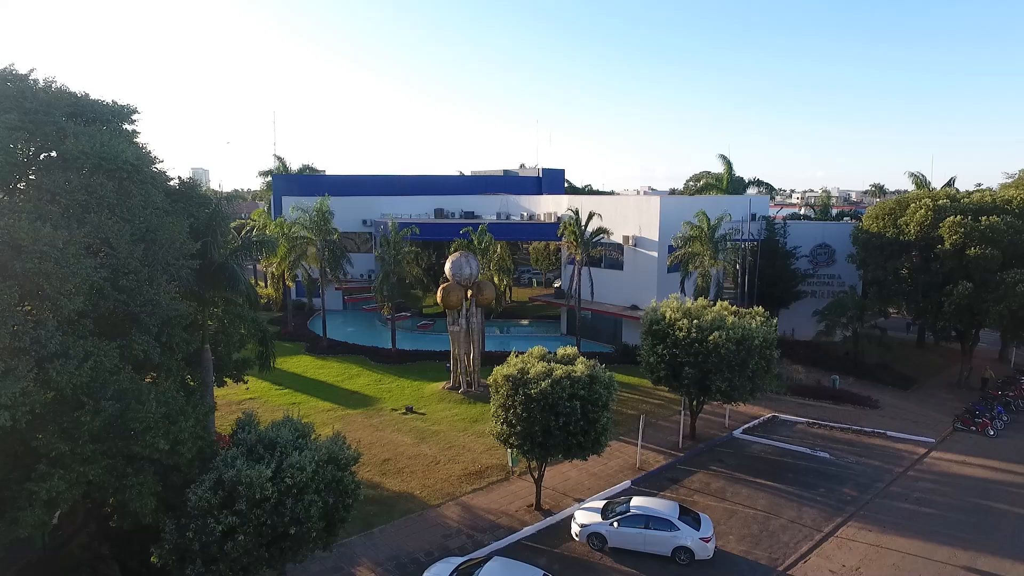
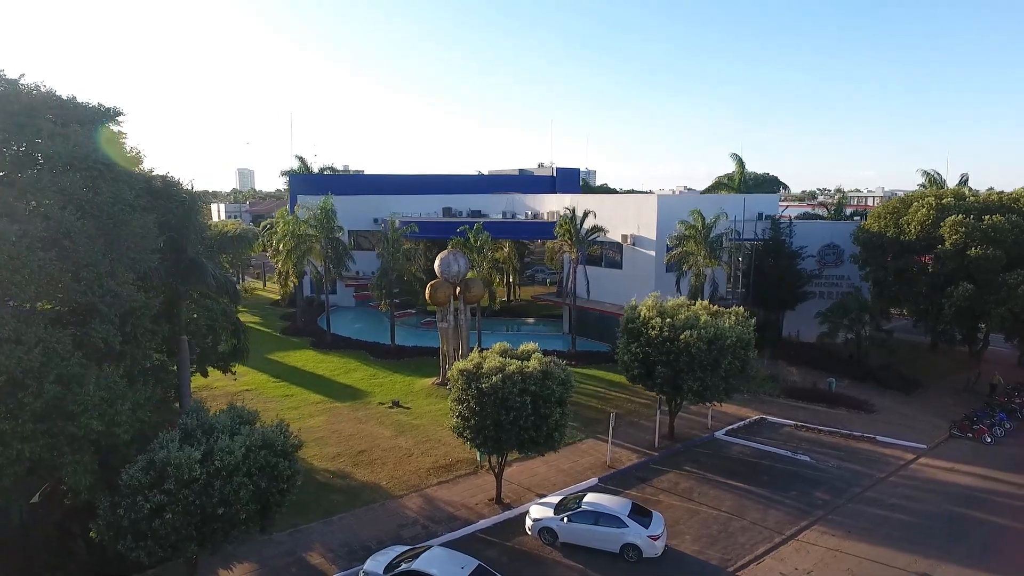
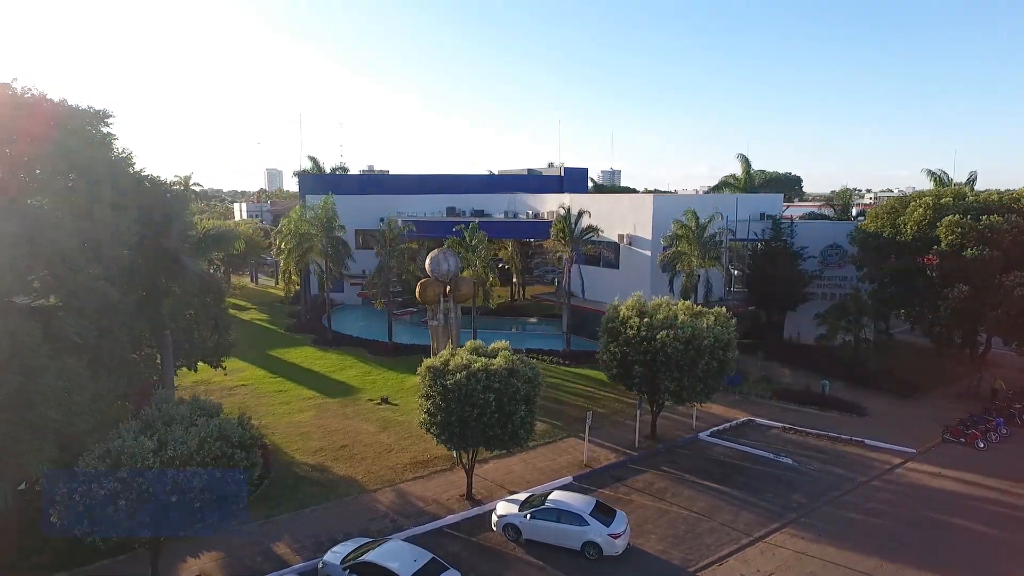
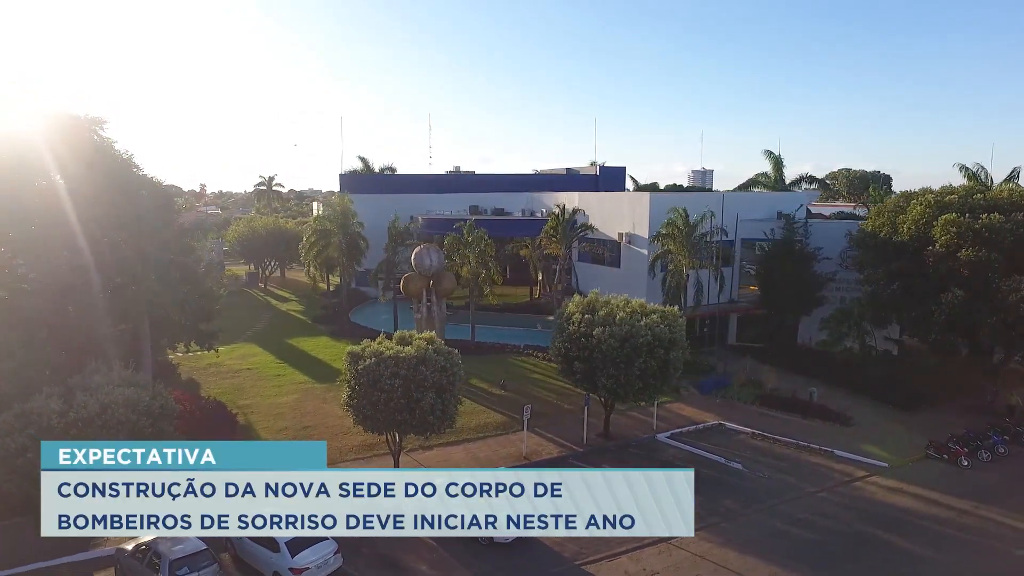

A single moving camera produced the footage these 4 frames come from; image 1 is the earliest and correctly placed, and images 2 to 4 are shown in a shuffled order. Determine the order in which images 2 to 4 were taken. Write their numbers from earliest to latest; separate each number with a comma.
2, 3, 4
